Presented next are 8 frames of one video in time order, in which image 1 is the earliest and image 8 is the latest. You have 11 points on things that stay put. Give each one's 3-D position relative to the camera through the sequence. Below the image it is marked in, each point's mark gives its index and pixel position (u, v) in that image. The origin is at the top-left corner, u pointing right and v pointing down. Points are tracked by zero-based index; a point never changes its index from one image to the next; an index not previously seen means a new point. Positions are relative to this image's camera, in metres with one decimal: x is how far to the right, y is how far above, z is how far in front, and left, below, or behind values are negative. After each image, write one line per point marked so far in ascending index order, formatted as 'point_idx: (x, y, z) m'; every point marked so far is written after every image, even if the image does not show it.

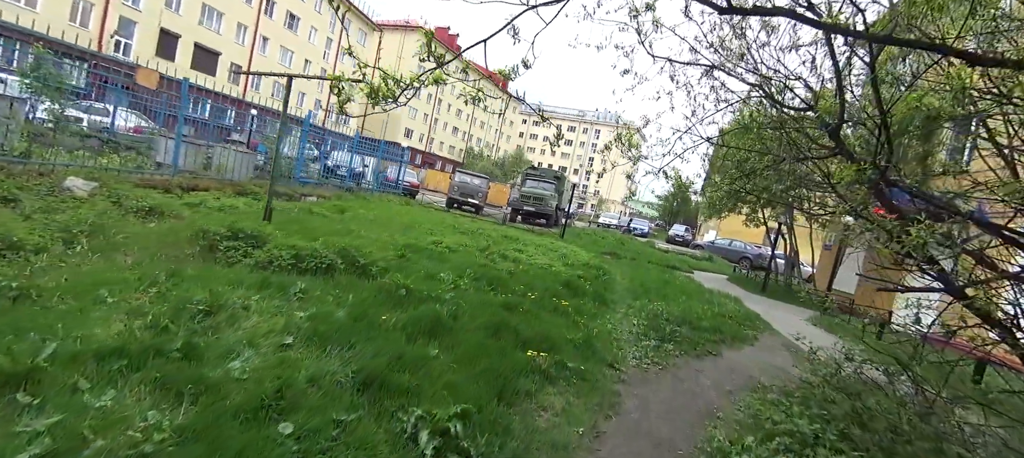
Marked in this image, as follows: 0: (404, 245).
0: (-1.8, -0.3, +7.5) m
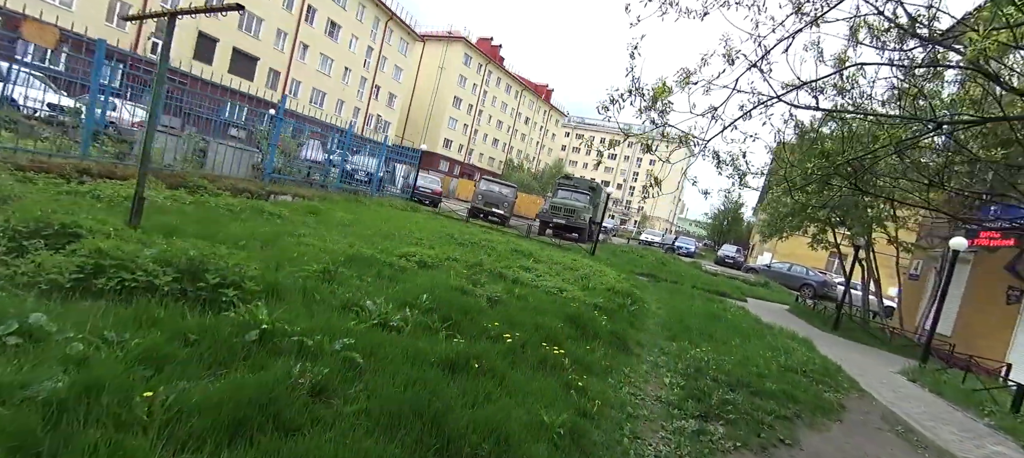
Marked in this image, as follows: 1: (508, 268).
0: (-2.0, -0.3, +5.6) m
1: (-0.1, -0.7, +8.2) m
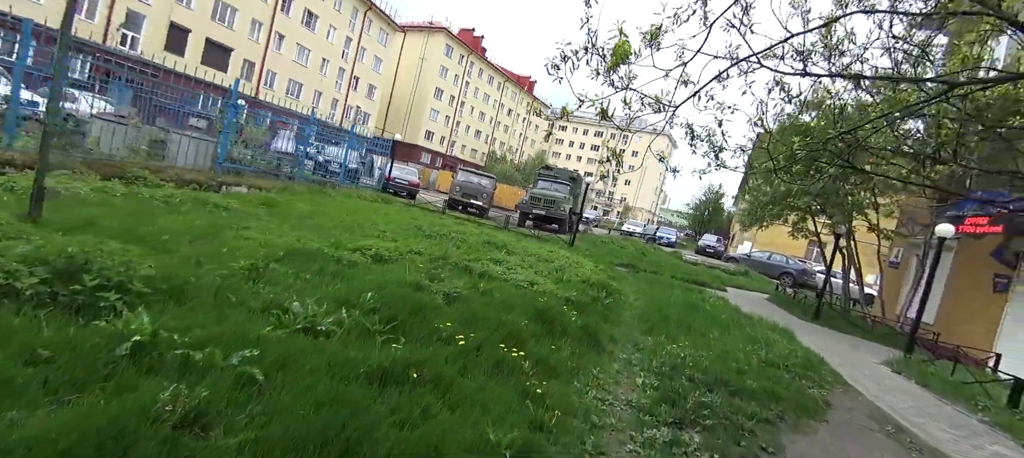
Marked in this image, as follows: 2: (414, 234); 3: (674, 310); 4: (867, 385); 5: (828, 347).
0: (-2.4, -0.2, +5.1) m
1: (-0.6, -0.5, +7.7) m
2: (-1.9, -0.1, +8.5) m
3: (+2.9, -1.5, +8.2) m
4: (+5.5, -2.4, +7.1) m
5: (+6.5, -2.5, +9.5) m
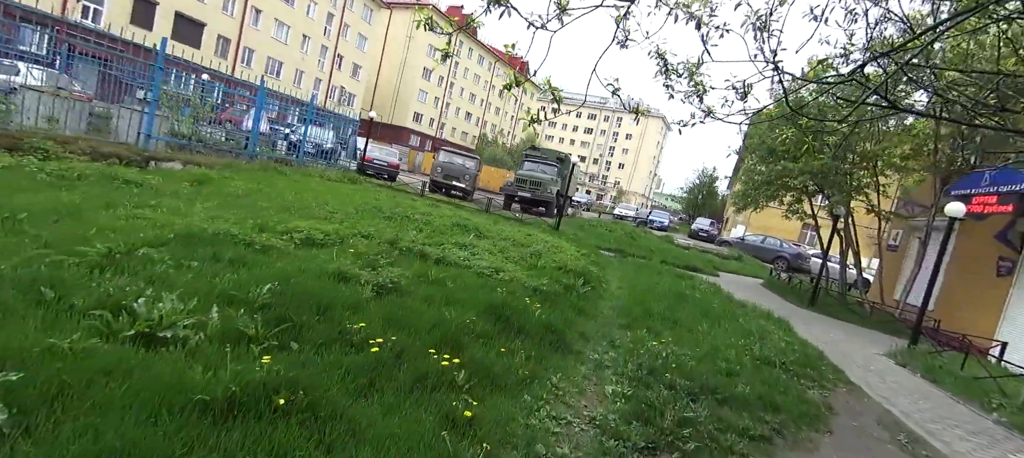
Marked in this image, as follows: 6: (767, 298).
0: (-2.9, 0.0, +4.2) m
1: (-1.1, -0.2, +6.8) m
2: (-2.4, +0.2, +7.6) m
3: (+2.3, -1.1, +7.4) m
4: (+5.0, -2.1, +6.3) m
5: (+6.0, -2.1, +8.8) m
6: (+6.7, -1.8, +12.1) m
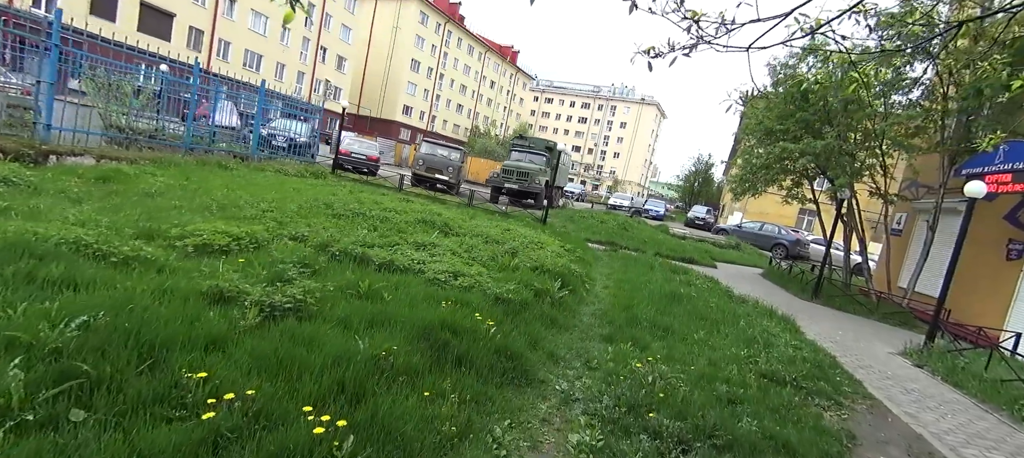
0: (-3.4, -0.1, +3.2) m
1: (-1.6, -0.2, +5.8) m
2: (-2.9, +0.2, +6.6) m
3: (+1.9, -1.0, +6.4) m
4: (+4.5, -2.0, +5.4) m
5: (+5.6, -1.8, +7.9) m
6: (+6.2, -1.5, +11.2) m
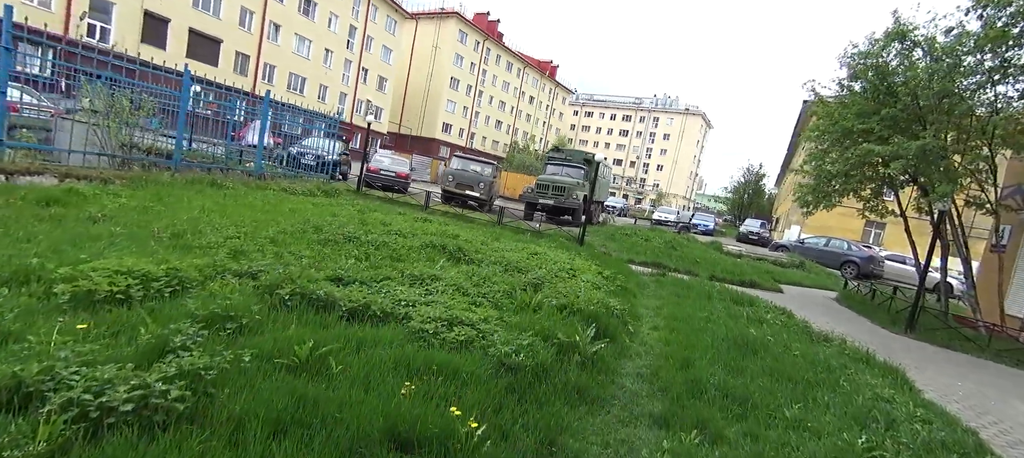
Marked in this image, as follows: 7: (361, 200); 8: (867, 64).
0: (-3.4, -0.3, +2.1) m
1: (-1.4, -0.5, +4.6) m
2: (-2.6, -0.1, +5.5) m
3: (+2.1, -1.3, +4.9) m
4: (+4.7, -2.2, +3.6) m
5: (+5.9, -2.2, +5.9) m
6: (+6.9, -1.9, +9.1) m
7: (-3.7, +0.7, +11.4) m
8: (+7.9, +3.7, +10.1) m
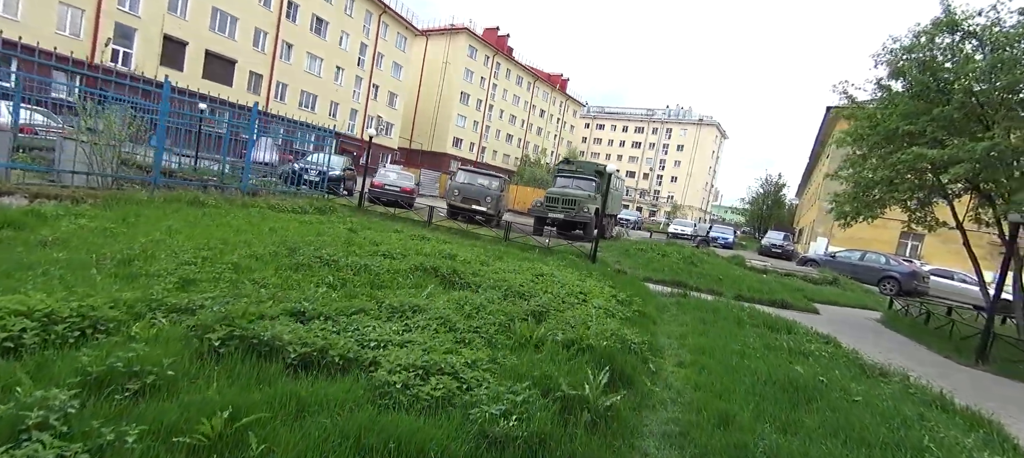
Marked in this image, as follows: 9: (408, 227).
0: (-3.6, -0.5, +1.5) m
1: (-1.5, -0.7, +3.9) m
2: (-2.6, -0.4, +4.8) m
3: (+2.1, -1.5, +4.0) m
4: (+4.6, -2.3, +2.6) m
5: (+5.9, -2.3, +4.9) m
6: (+7.0, -2.2, +8.1) m
7: (-3.6, +0.3, +10.8) m
8: (+8.0, +3.4, +9.2) m
9: (-2.4, 0.0, +10.6) m
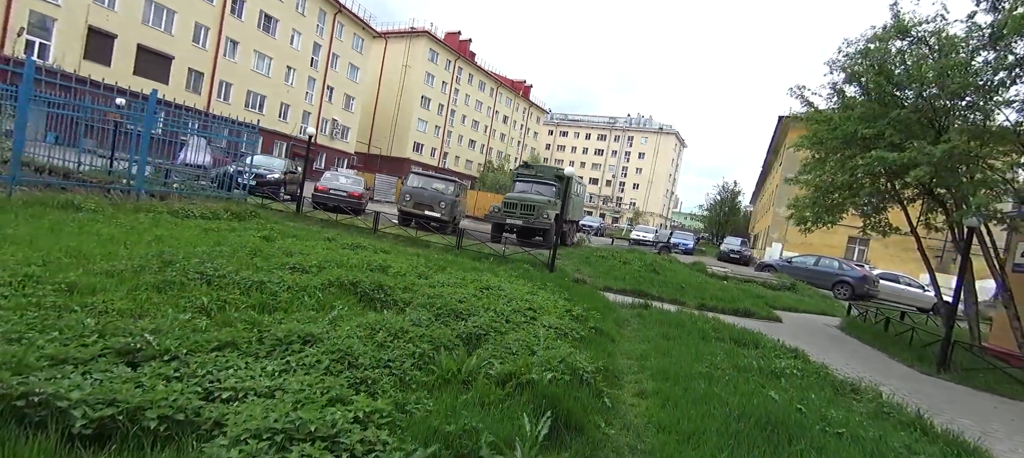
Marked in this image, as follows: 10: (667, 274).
0: (-3.9, -0.5, +0.3) m
1: (-2.0, -0.8, +2.9) m
2: (-3.3, -0.4, +3.7) m
3: (+1.5, -1.5, +3.3) m
4: (+4.1, -2.3, +2.1) m
5: (+5.3, -2.4, +4.5) m
6: (+6.1, -2.3, +7.7) m
7: (-4.6, +0.1, +9.6) m
8: (+7.0, +3.3, +9.0) m
9: (-3.5, -0.1, +9.5) m
10: (+4.7, -1.3, +13.9) m
